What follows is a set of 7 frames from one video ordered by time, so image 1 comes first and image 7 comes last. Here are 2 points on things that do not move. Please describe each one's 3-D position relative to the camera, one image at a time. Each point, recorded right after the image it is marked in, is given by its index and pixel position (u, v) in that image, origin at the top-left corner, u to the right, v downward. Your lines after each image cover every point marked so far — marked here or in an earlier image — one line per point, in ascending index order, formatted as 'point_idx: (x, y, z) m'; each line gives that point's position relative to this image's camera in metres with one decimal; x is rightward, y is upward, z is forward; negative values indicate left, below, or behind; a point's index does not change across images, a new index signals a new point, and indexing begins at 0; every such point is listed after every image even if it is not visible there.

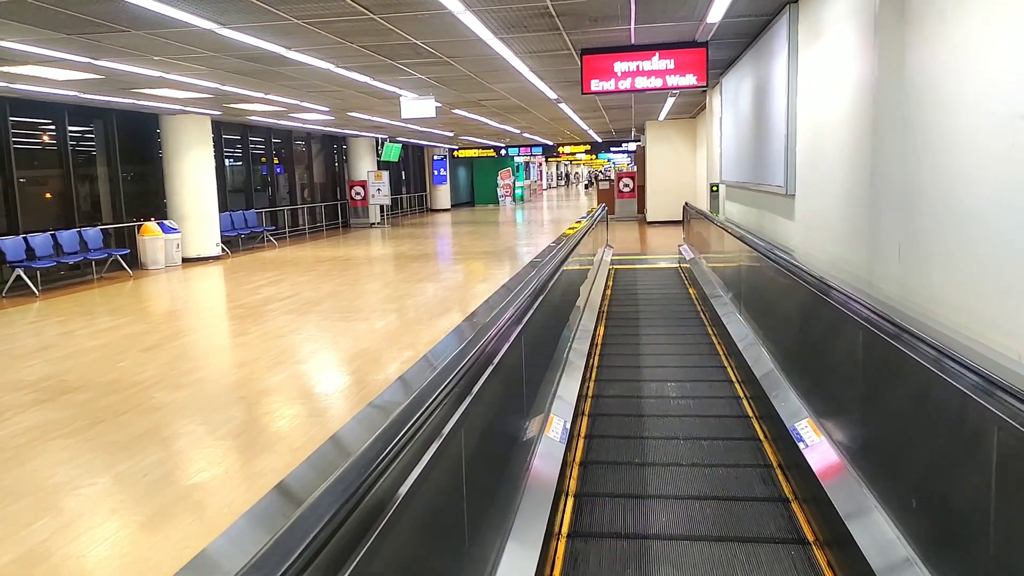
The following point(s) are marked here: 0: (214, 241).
0: (-4.7, +0.7, +11.4) m
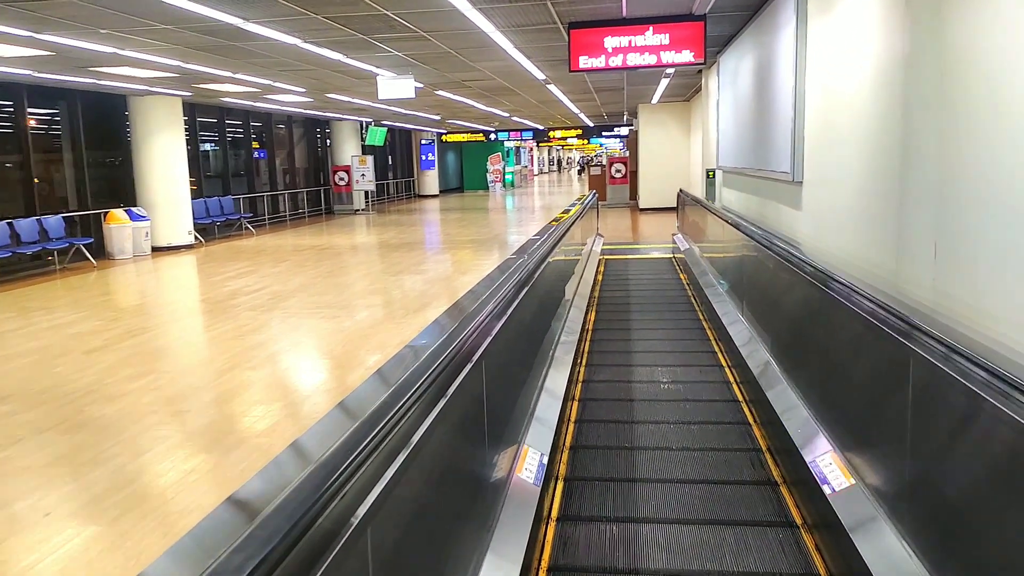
0: (-4.9, +0.9, +10.9) m
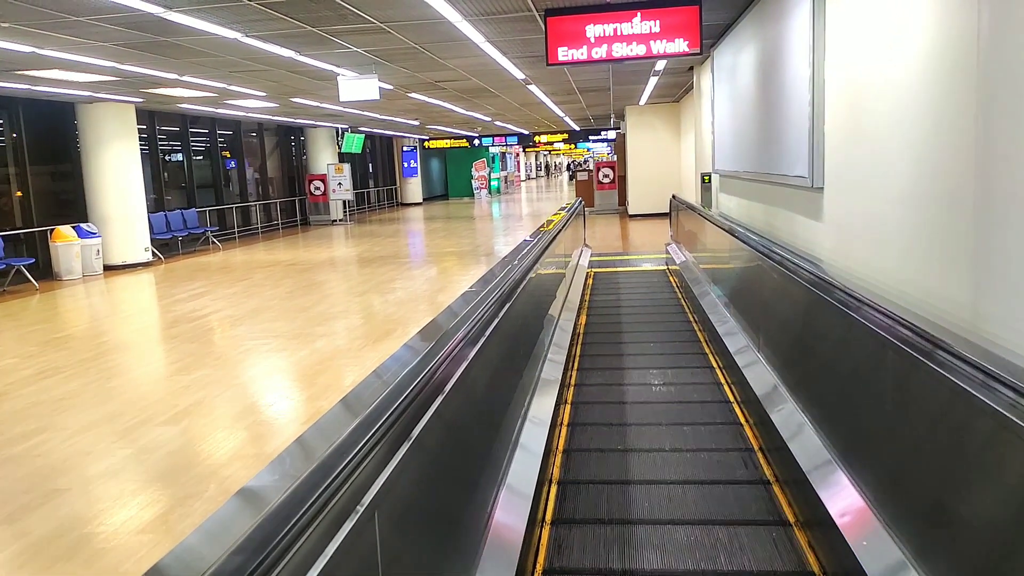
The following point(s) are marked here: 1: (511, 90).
0: (-5.2, +0.6, +10.1) m
1: (0.0, +2.8, +10.3) m
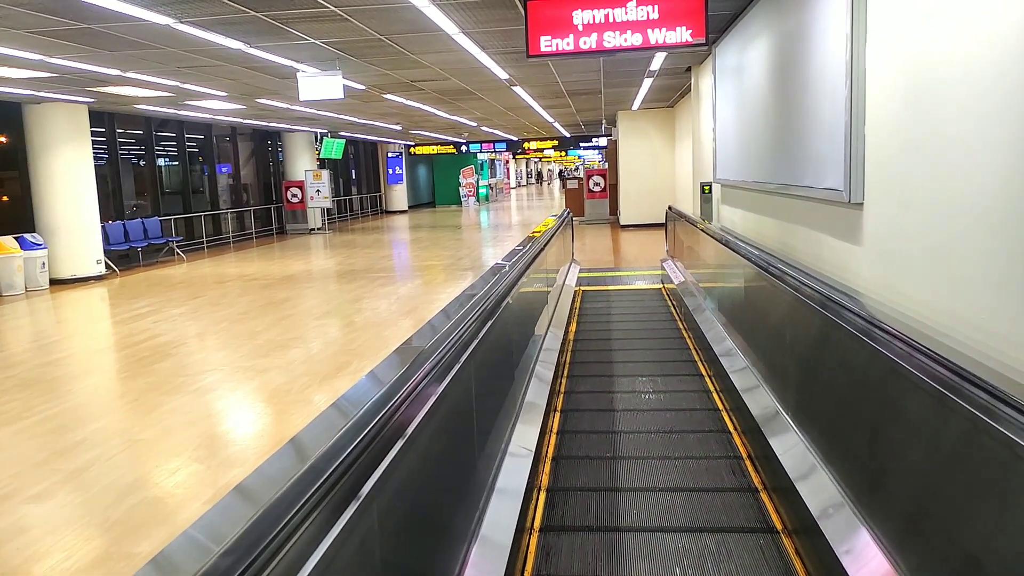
0: (-5.4, +0.4, +9.4) m
1: (-0.2, +2.6, +9.7) m
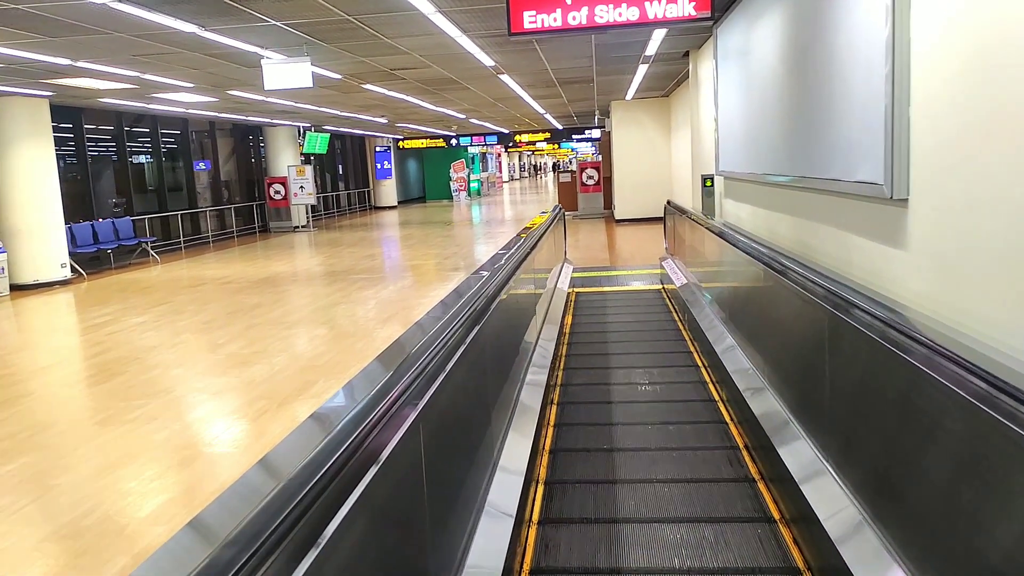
0: (-5.5, +0.3, +8.9) m
1: (-0.4, +2.6, +9.2) m
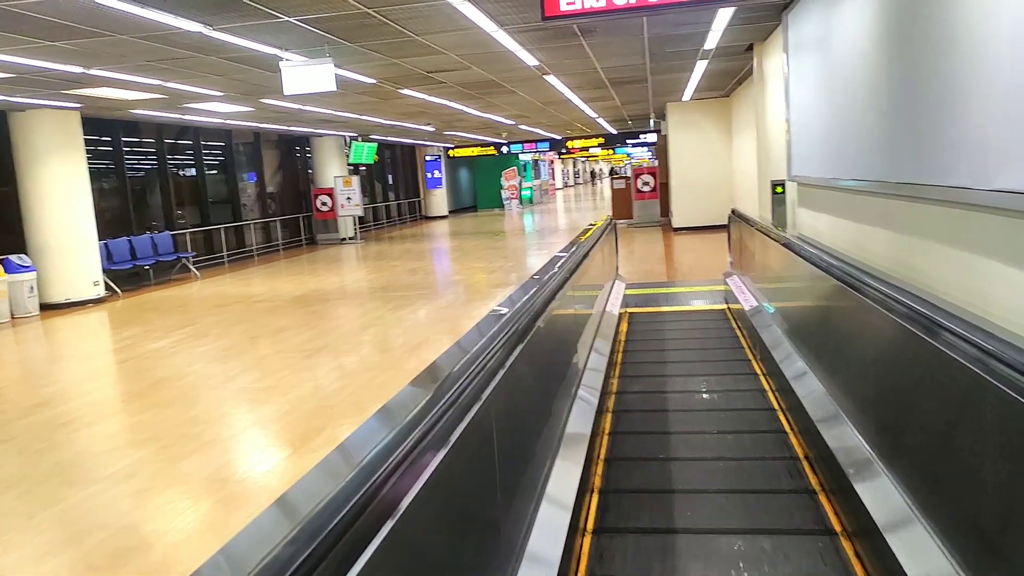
0: (-4.9, +0.1, +8.7) m
1: (+0.2, +2.4, +8.6) m
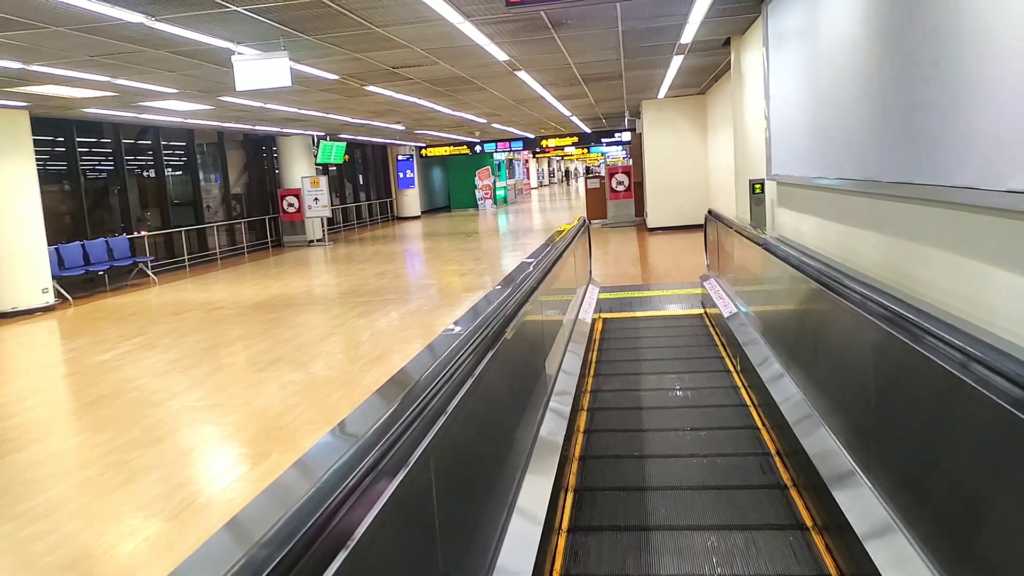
0: (-5.2, +0.1, +8.3) m
1: (-0.2, +2.4, +8.4) m
